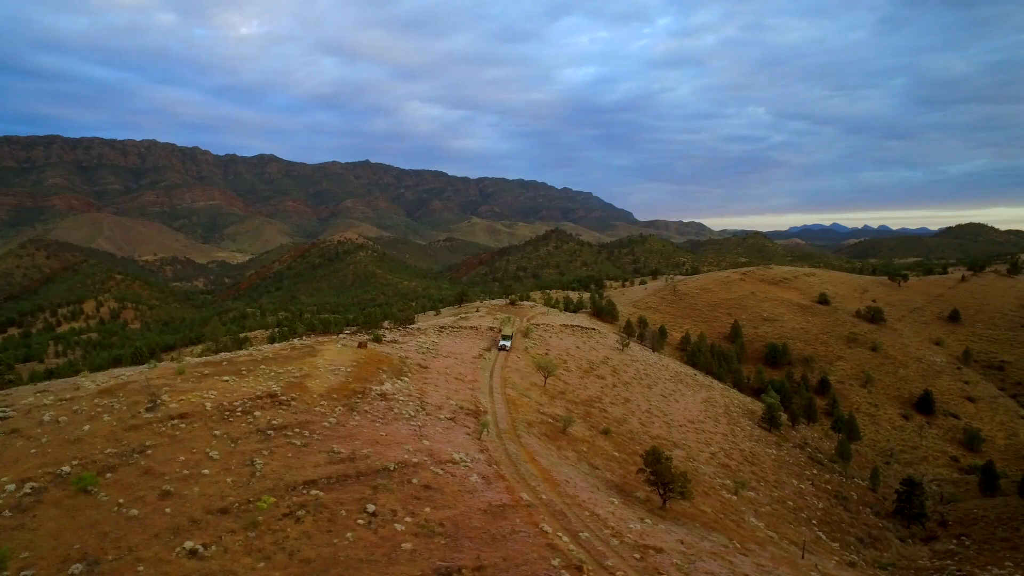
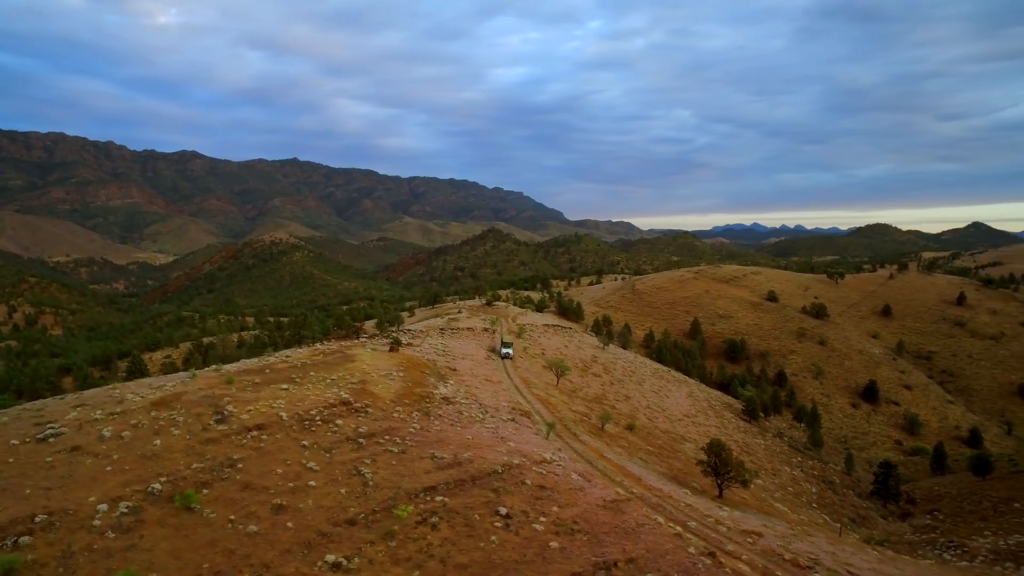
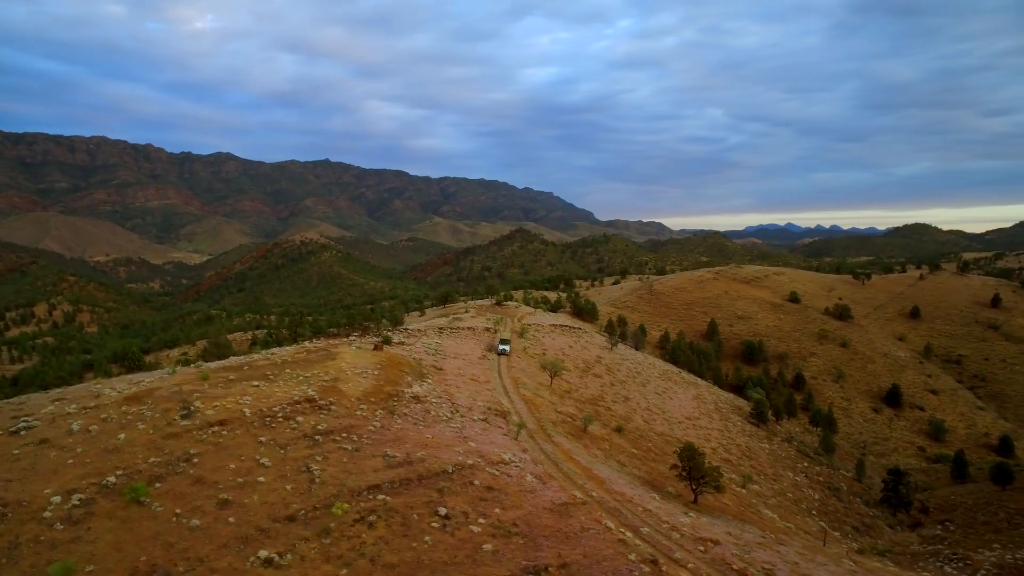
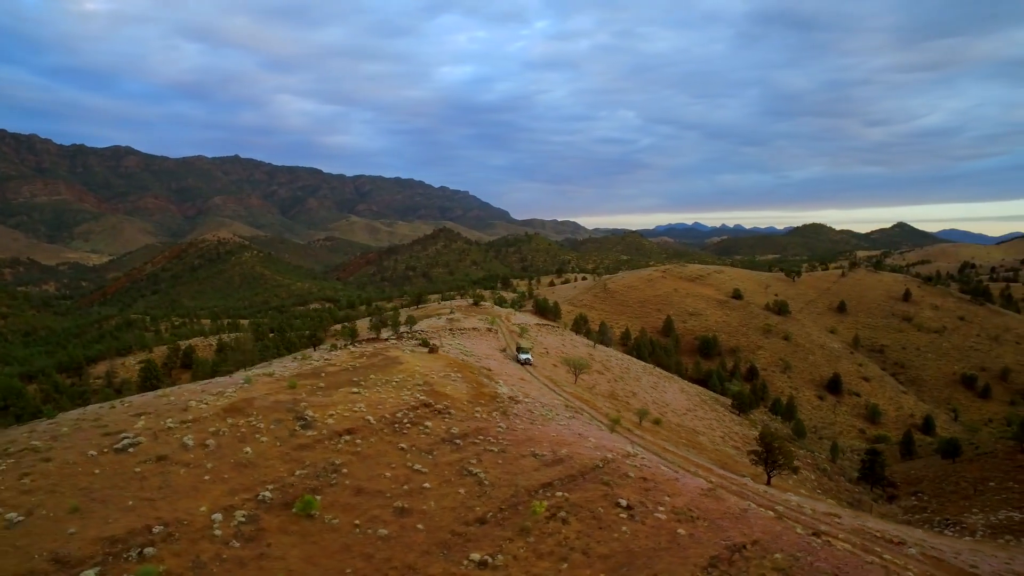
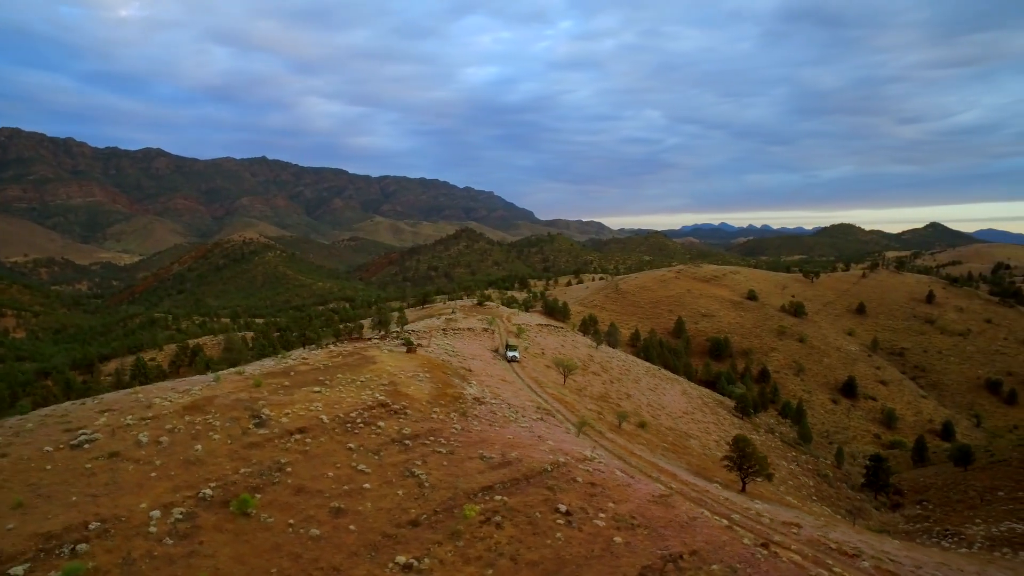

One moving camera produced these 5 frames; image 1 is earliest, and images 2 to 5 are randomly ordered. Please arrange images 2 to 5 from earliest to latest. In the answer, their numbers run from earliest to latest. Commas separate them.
3, 2, 5, 4
